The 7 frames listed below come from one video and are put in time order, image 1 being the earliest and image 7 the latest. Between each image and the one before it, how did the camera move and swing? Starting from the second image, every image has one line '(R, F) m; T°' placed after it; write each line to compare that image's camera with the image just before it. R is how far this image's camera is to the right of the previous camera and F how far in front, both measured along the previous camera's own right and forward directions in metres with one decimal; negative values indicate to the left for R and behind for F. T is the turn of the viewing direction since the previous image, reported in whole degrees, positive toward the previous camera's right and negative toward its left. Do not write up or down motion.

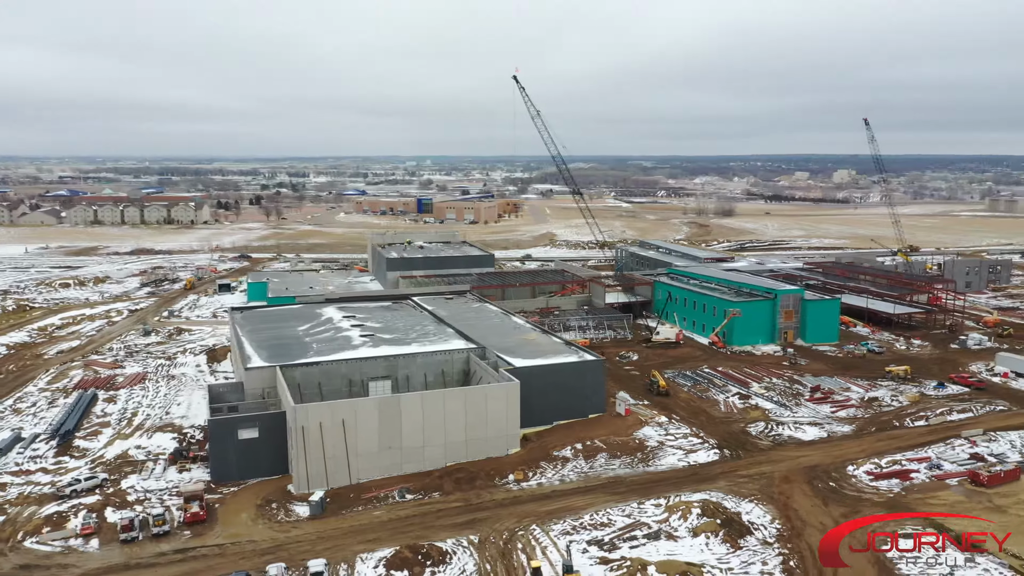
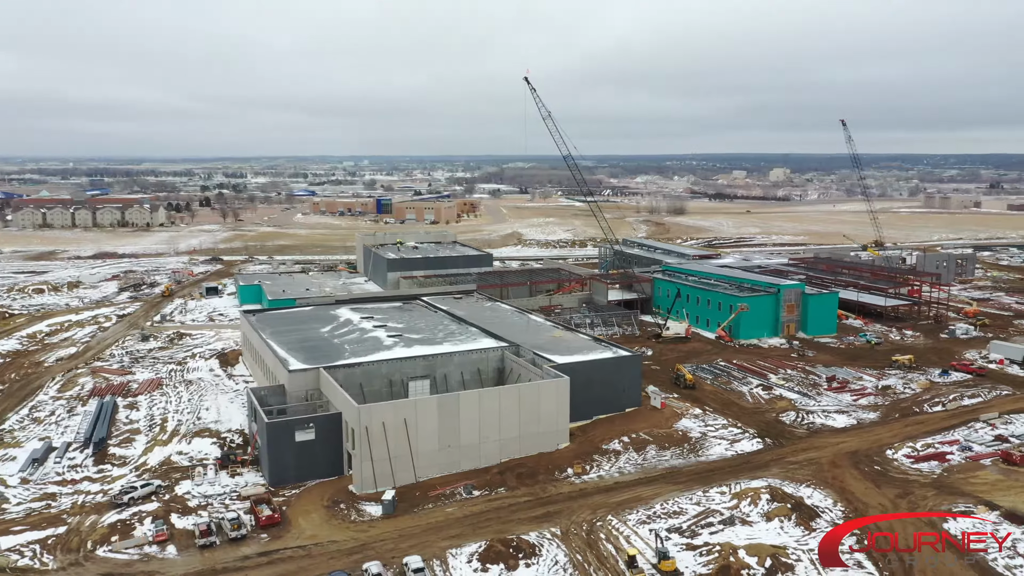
(-2.2, -0.2) m; +4°
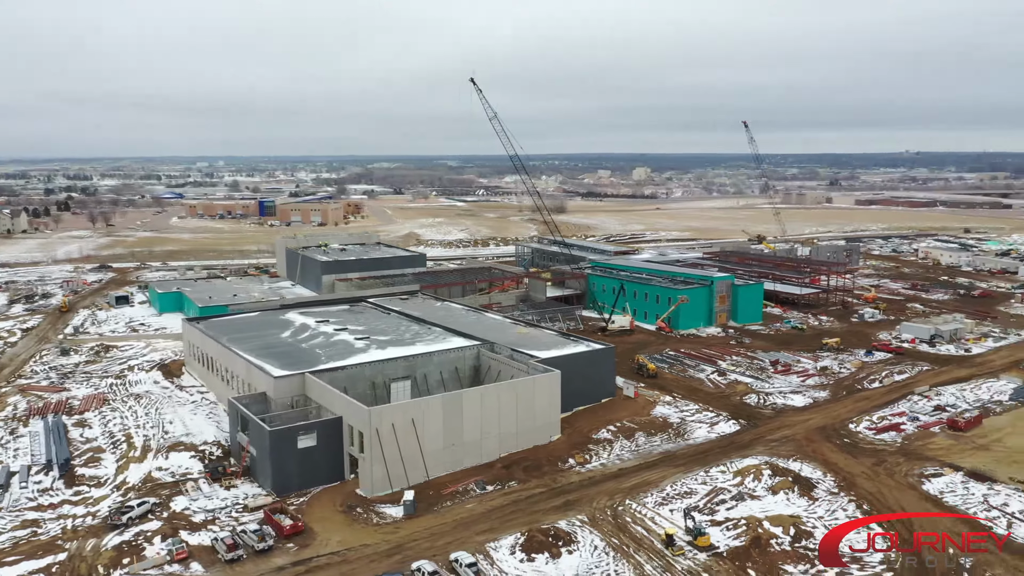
(-2.5, -0.1) m; +9°
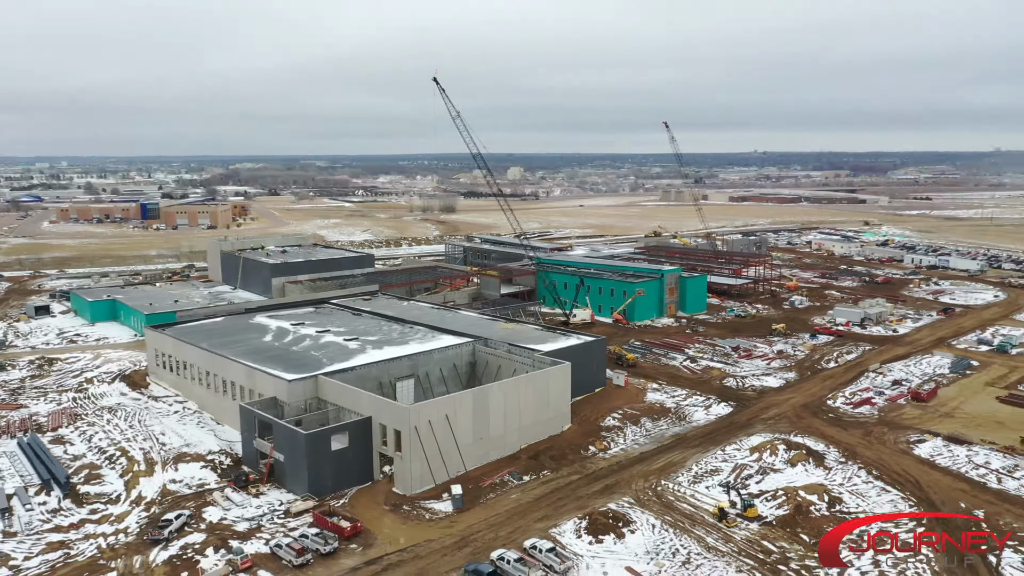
(-3.0, -0.1) m; +9°
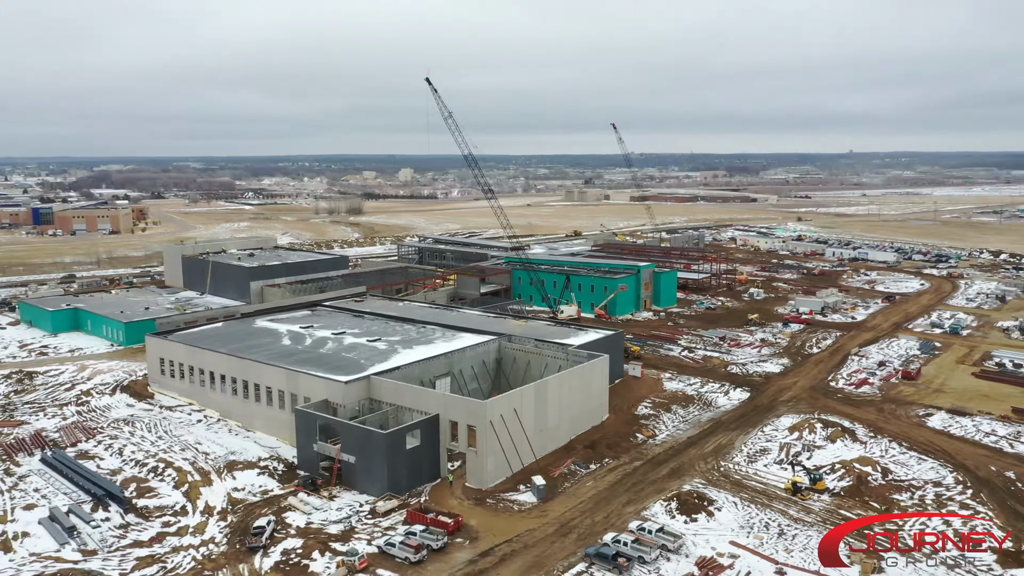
(-3.4, -0.2) m; +8°
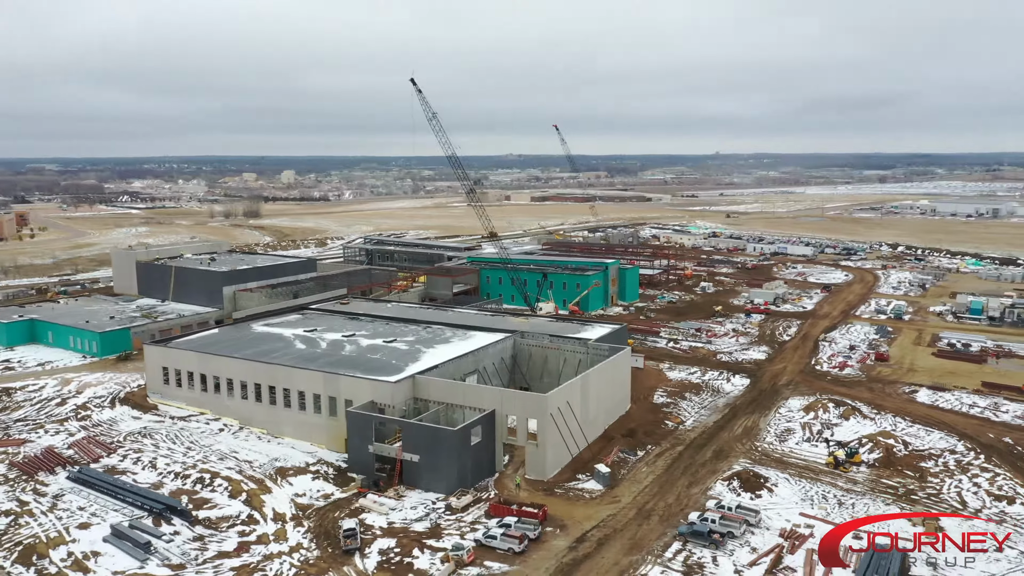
(-3.3, -0.2) m; +8°
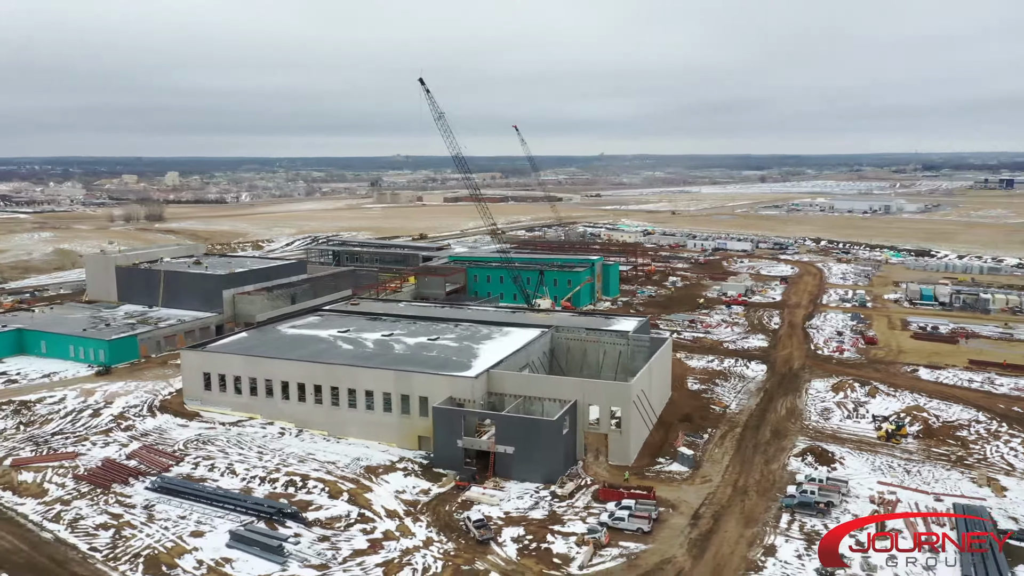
(-3.8, -0.2) m; +8°
